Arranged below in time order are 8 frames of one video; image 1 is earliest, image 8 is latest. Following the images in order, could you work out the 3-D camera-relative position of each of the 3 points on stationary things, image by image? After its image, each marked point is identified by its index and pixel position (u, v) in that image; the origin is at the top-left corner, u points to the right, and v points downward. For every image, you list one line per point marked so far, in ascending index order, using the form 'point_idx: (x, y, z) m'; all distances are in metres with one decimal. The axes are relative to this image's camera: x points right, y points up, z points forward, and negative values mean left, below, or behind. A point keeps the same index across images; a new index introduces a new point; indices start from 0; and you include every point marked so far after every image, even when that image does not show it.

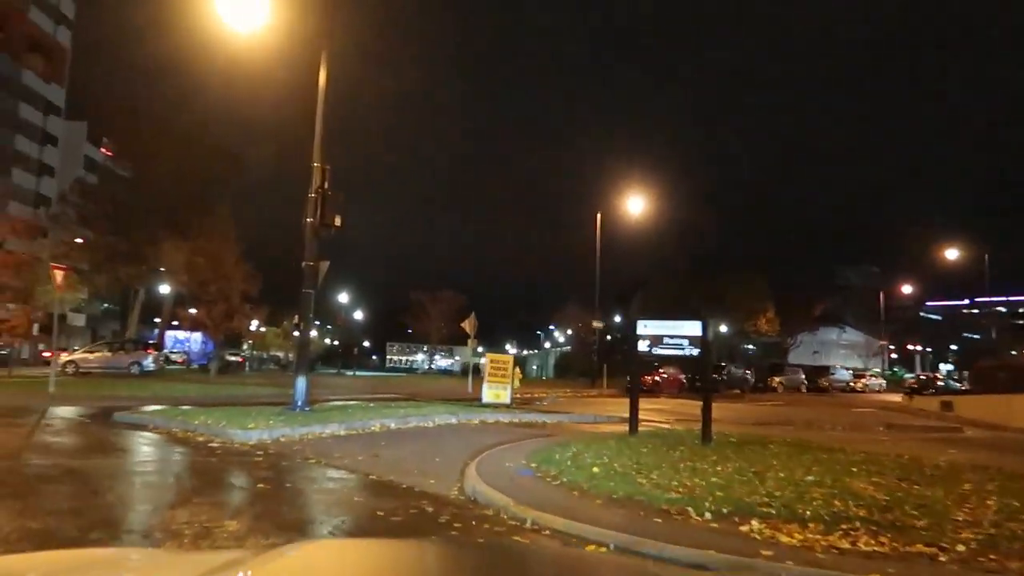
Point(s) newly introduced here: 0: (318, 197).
0: (-4.9, +2.3, +19.4) m
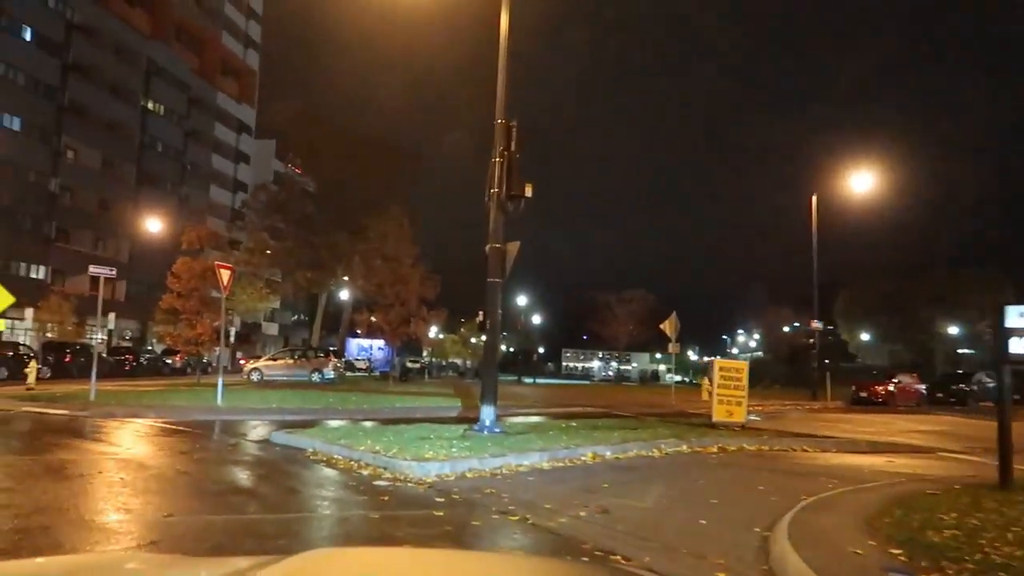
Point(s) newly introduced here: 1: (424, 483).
0: (-0.2, +2.5, +15.4) m
1: (-1.3, -2.8, +11.1) m
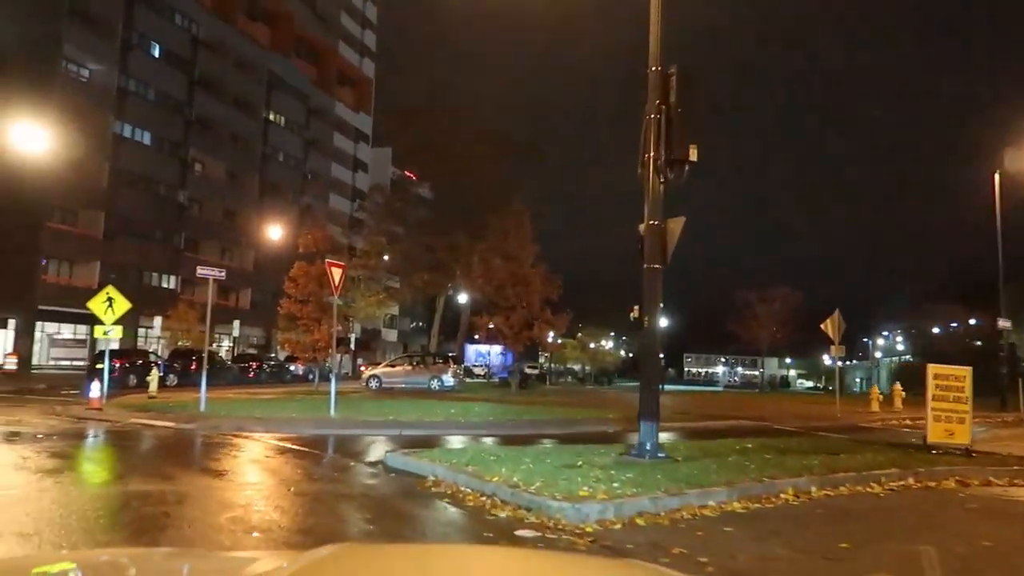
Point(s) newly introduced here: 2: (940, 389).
0: (+2.4, +2.7, +12.3) m
1: (+0.8, -2.6, +8.2) m
2: (+8.1, -1.9, +14.6) m
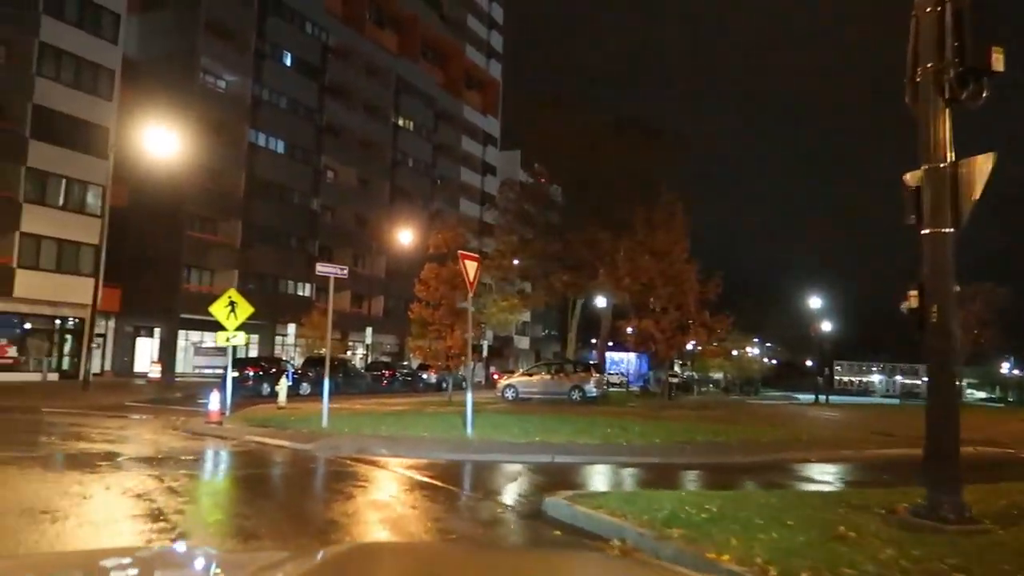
0: (+4.6, +3.0, +8.3) m
1: (+2.4, -2.3, +4.4) m
2: (+10.7, -1.5, +9.5) m
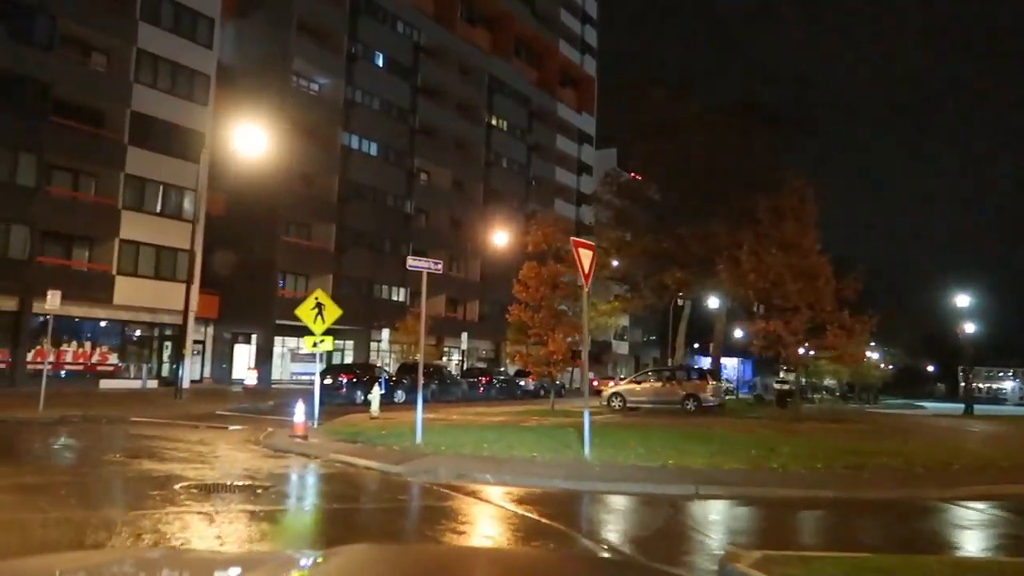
0: (+5.8, +3.2, +5.0) m
1: (+3.2, -2.1, +1.4) m
2: (+12.0, -1.2, +5.5) m
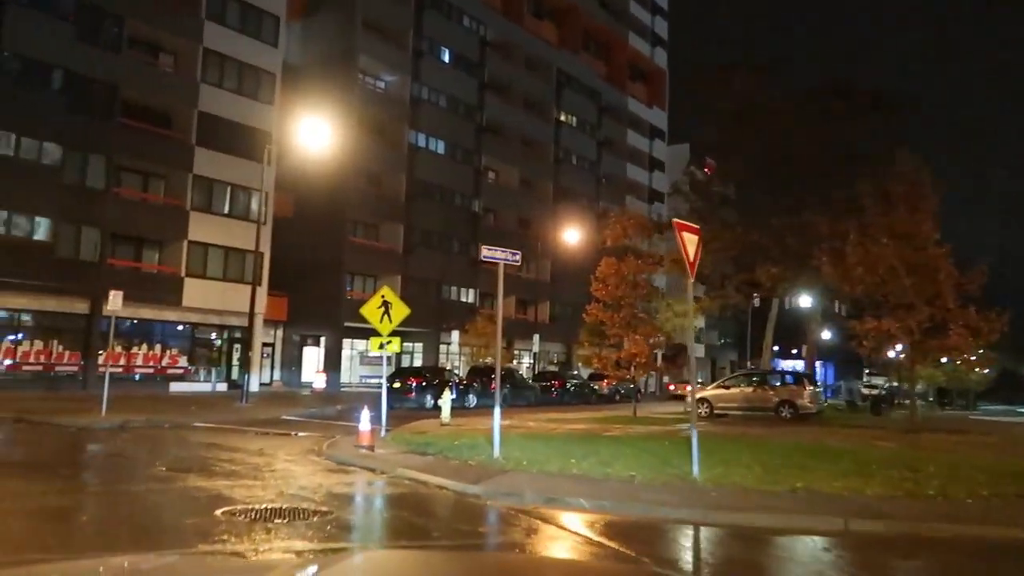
0: (+6.4, +3.4, +2.5) m
1: (+3.6, -1.8, -0.9) m
2: (+12.7, -0.9, +2.5) m
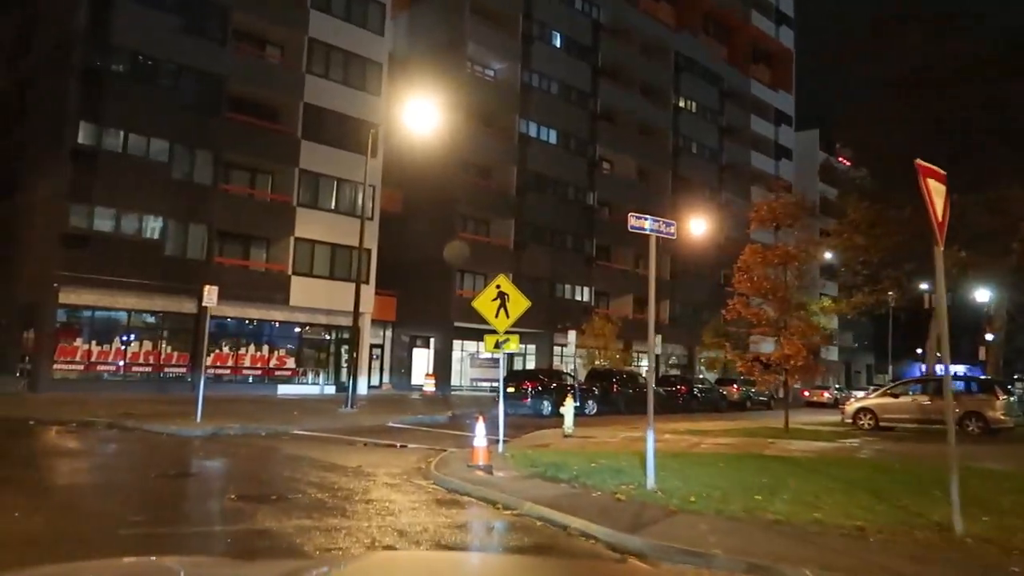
0: (+6.9, +3.8, -1.6) m
1: (+3.7, -1.5, -4.6) m
2: (+13.2, -0.5, -2.5) m
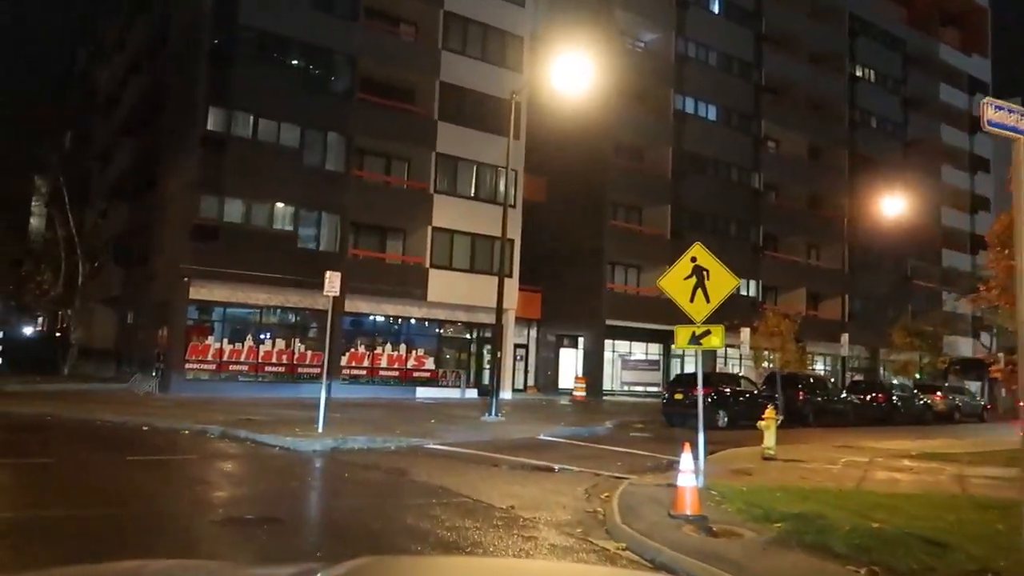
0: (+6.7, +4.4, -7.0) m
1: (+3.1, -1.0, -9.5) m
2: (+12.7, +0.2, -9.1) m
